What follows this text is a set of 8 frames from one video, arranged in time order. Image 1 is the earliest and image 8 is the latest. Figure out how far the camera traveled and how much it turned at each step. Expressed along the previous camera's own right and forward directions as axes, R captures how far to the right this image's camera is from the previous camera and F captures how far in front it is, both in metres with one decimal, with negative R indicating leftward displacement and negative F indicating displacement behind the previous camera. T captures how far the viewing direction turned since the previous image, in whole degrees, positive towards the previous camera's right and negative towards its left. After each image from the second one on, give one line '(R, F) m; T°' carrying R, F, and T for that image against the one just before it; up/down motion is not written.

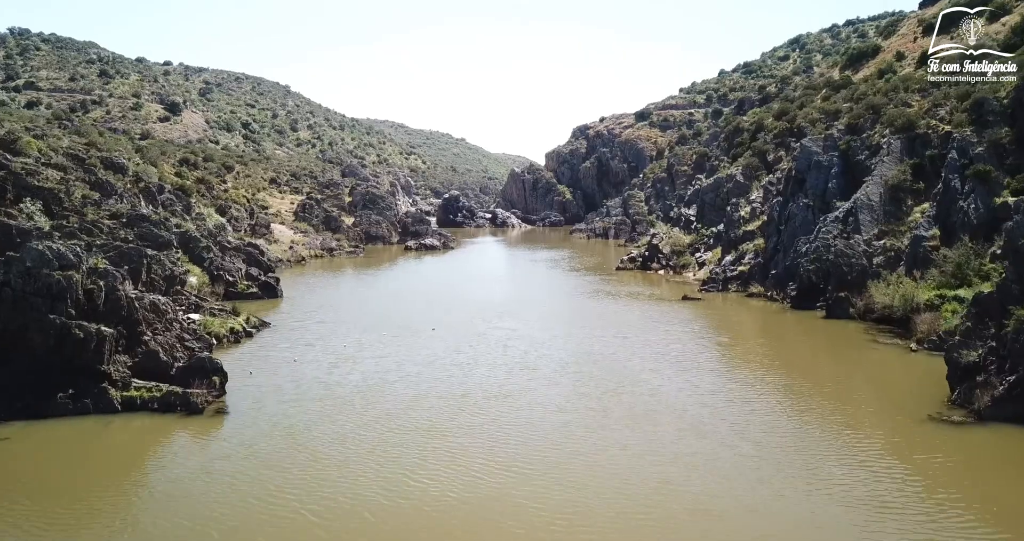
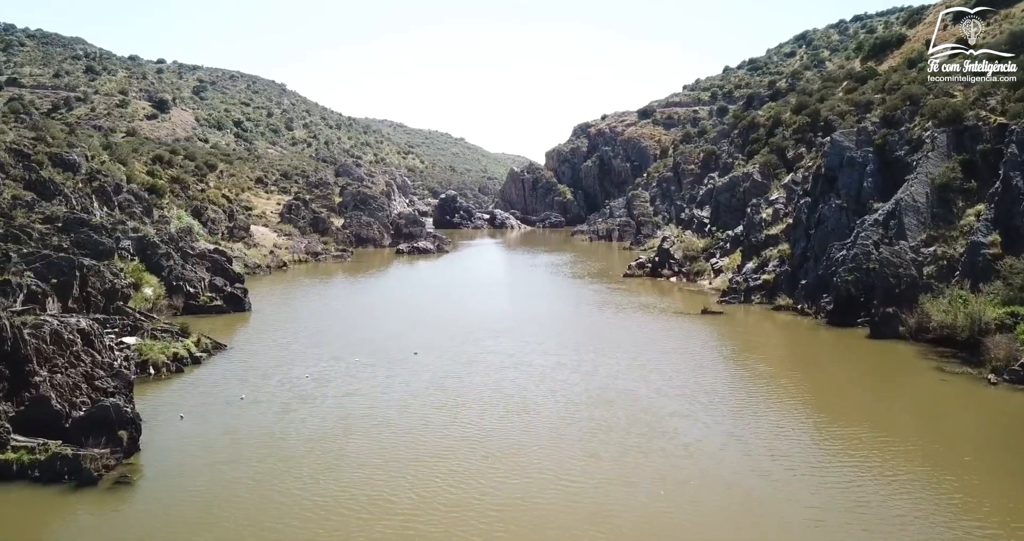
(+0.1, +5.2) m; 0°
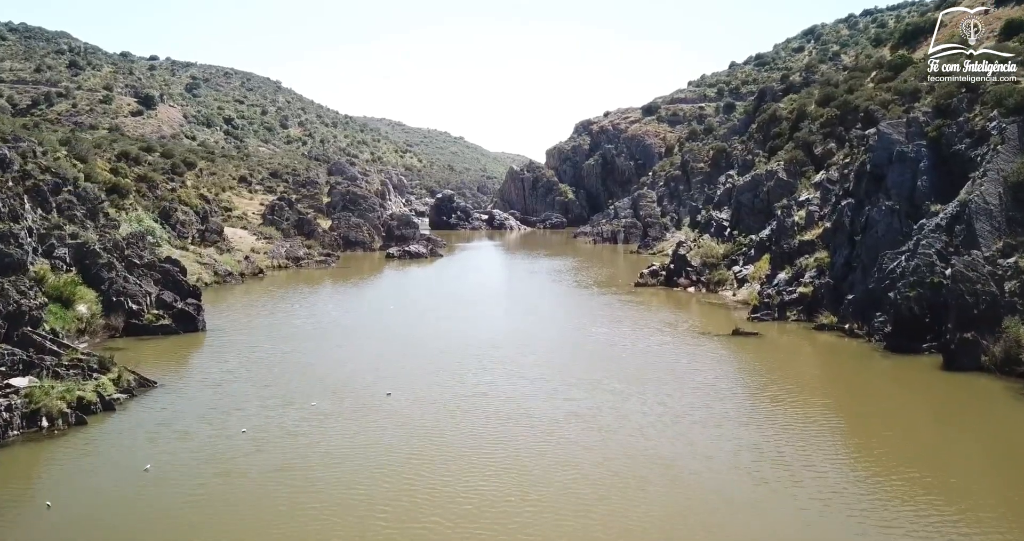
(+0.1, +5.9) m; 0°
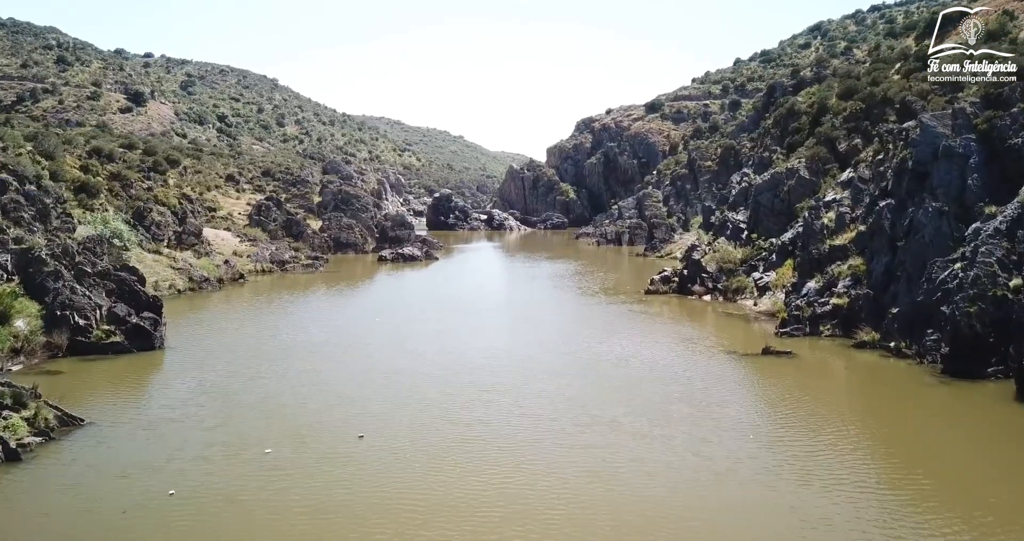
(0.0, +4.2) m; 0°
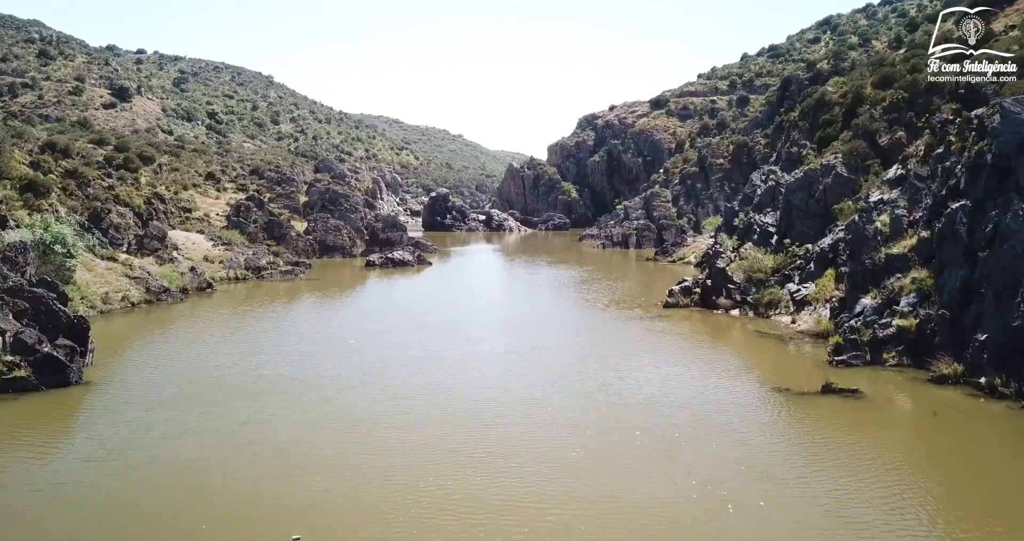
(0.0, +5.8) m; 0°
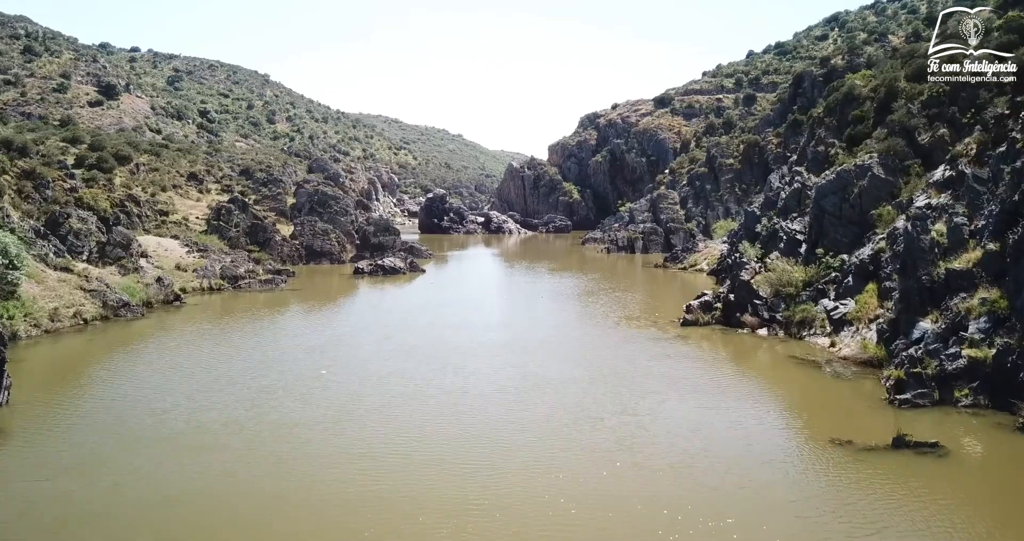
(0.0, +4.6) m; 0°
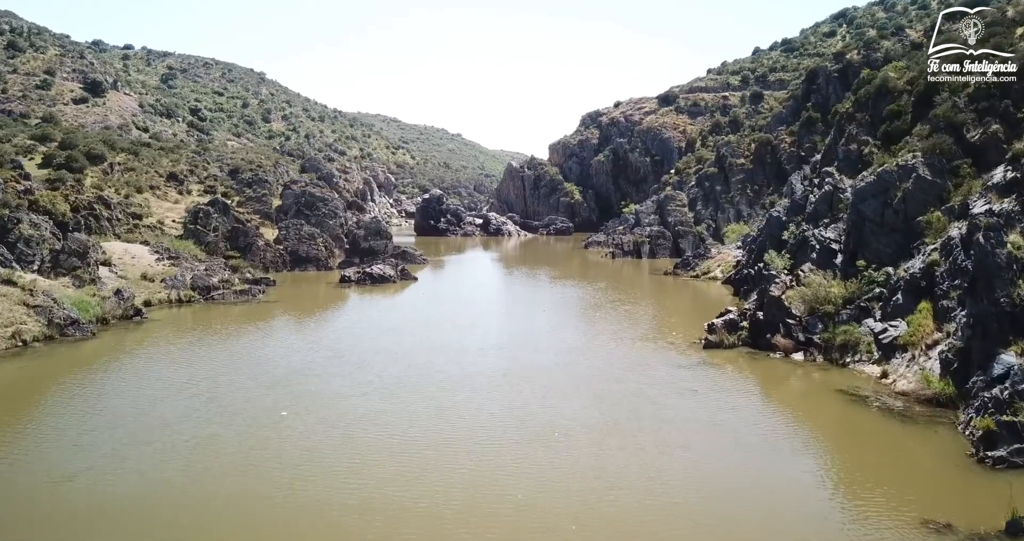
(0.0, +4.6) m; 0°
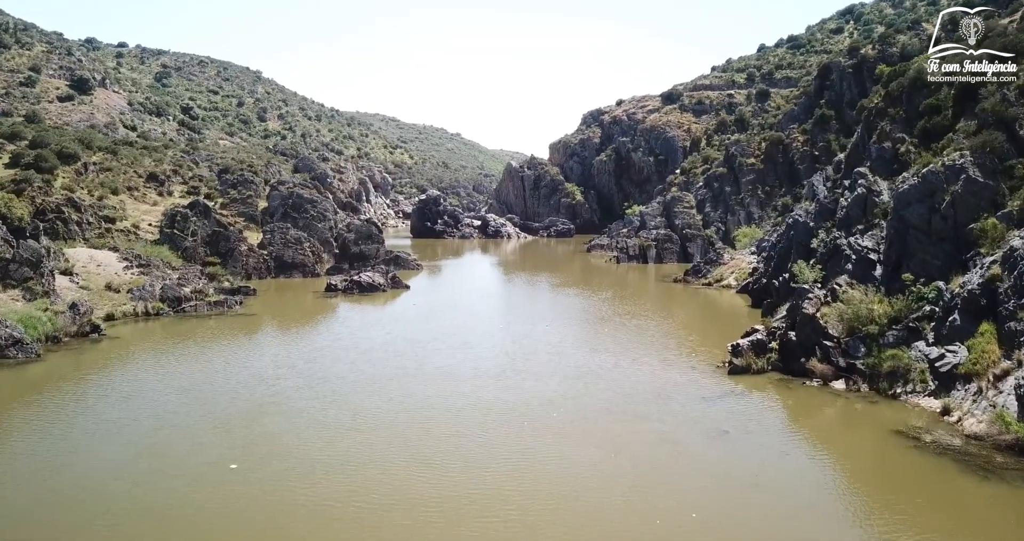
(0.0, +4.0) m; 0°
